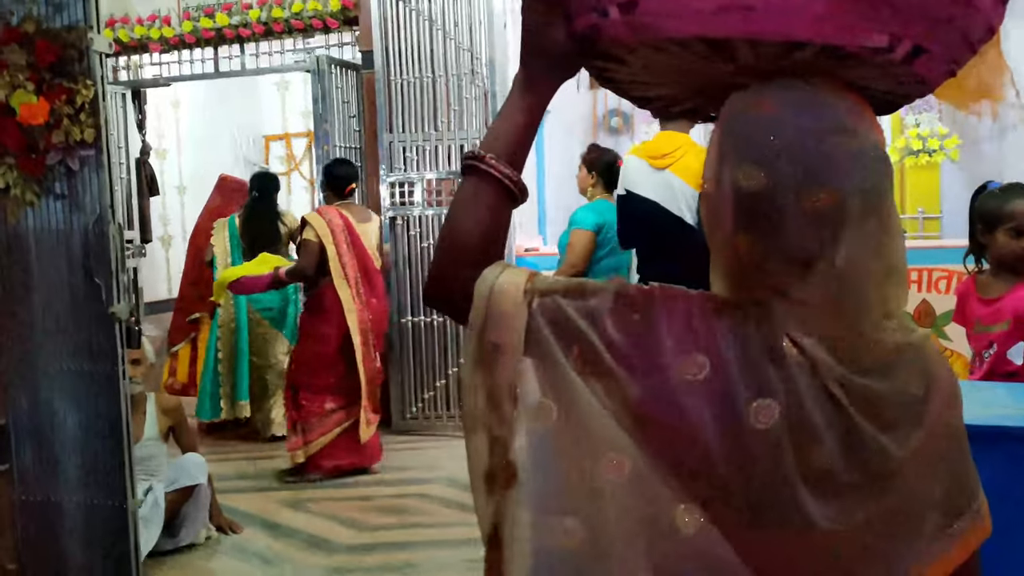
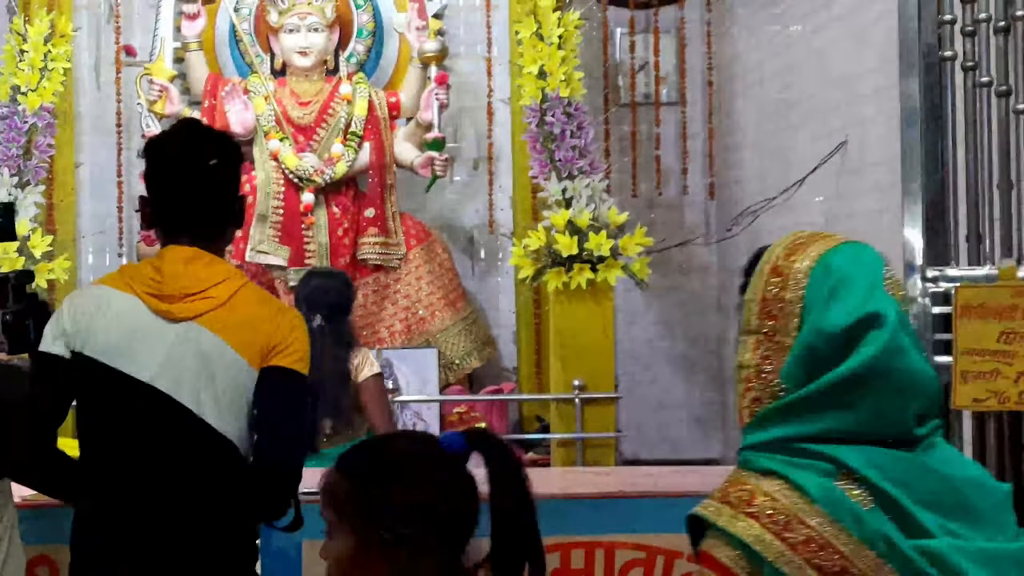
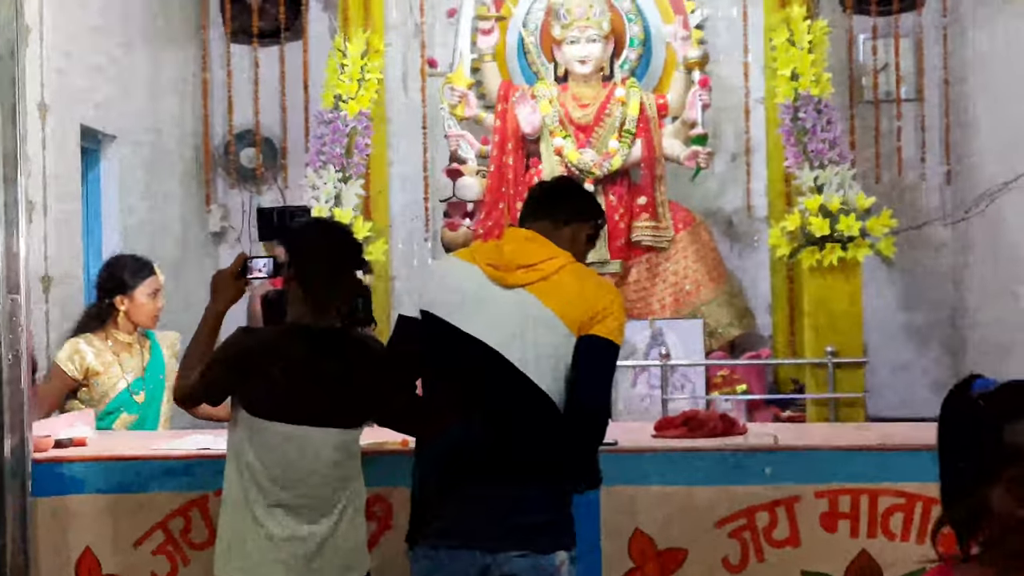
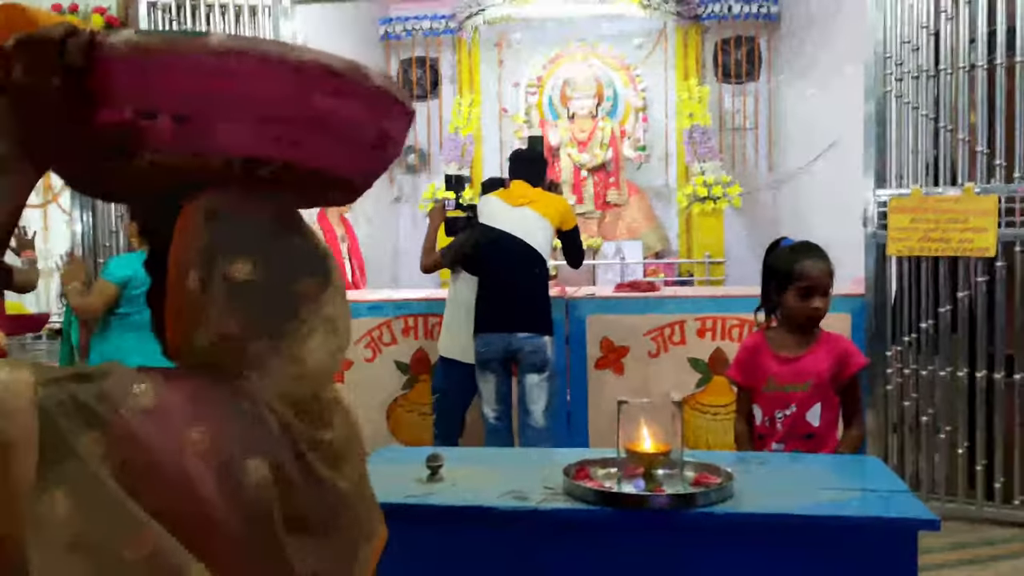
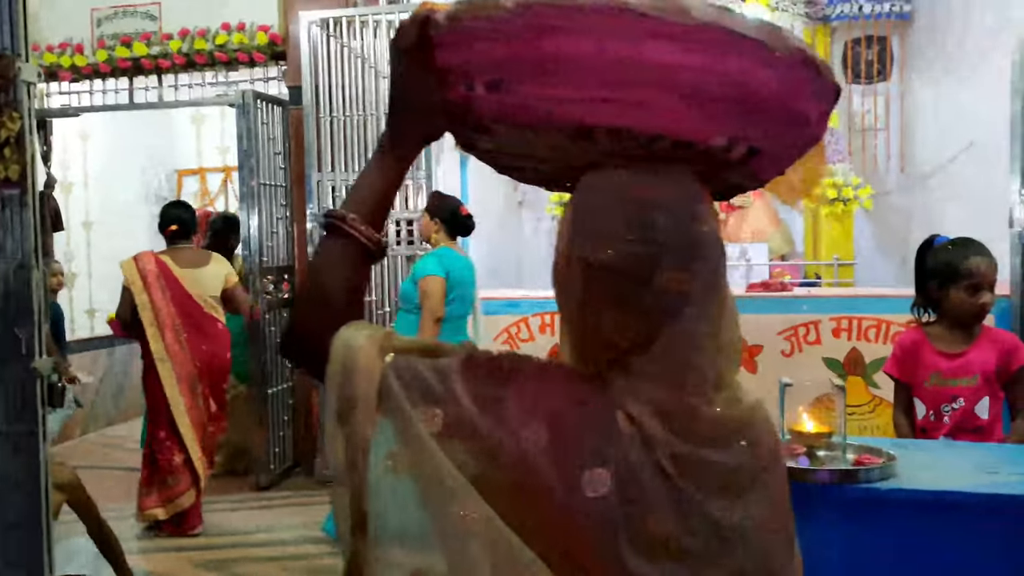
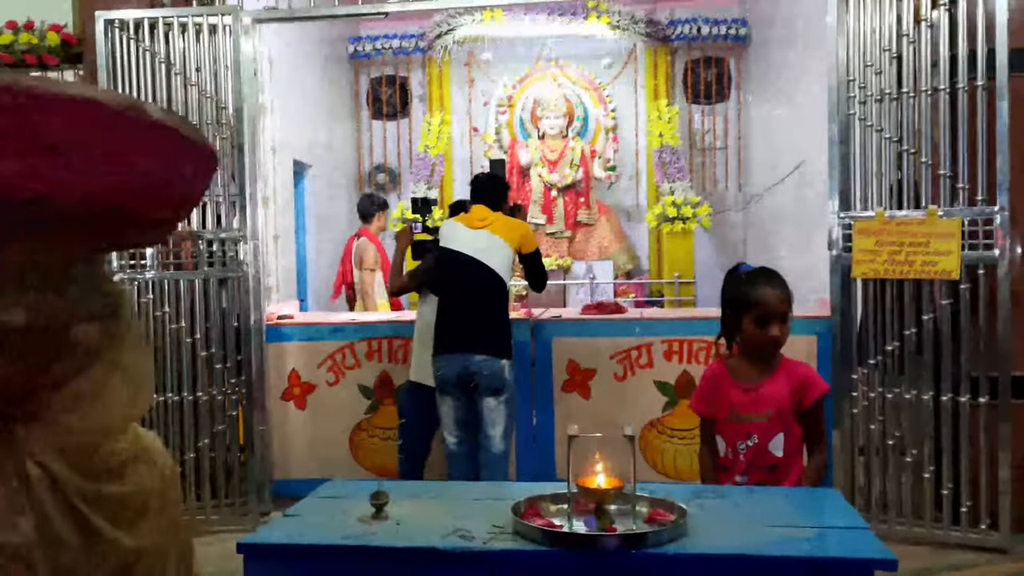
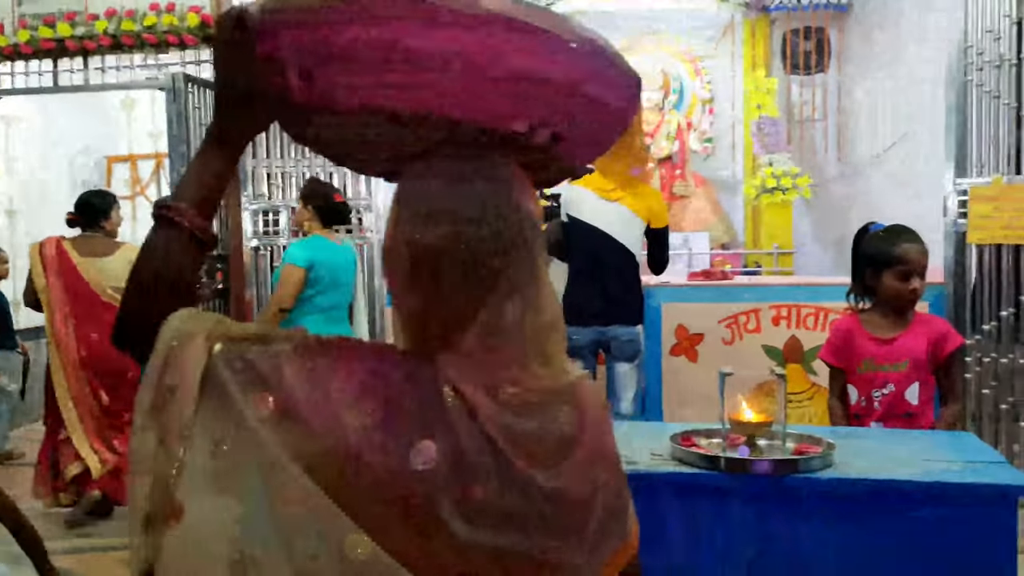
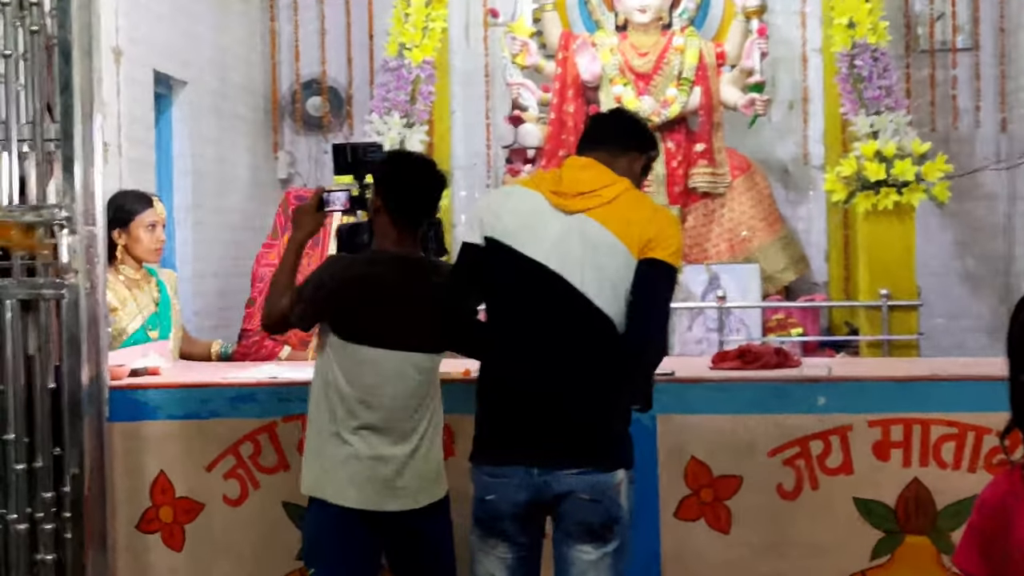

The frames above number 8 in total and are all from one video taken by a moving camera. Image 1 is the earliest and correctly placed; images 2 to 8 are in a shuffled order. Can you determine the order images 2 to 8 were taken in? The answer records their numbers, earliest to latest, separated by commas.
5, 7, 4, 6, 8, 3, 2
